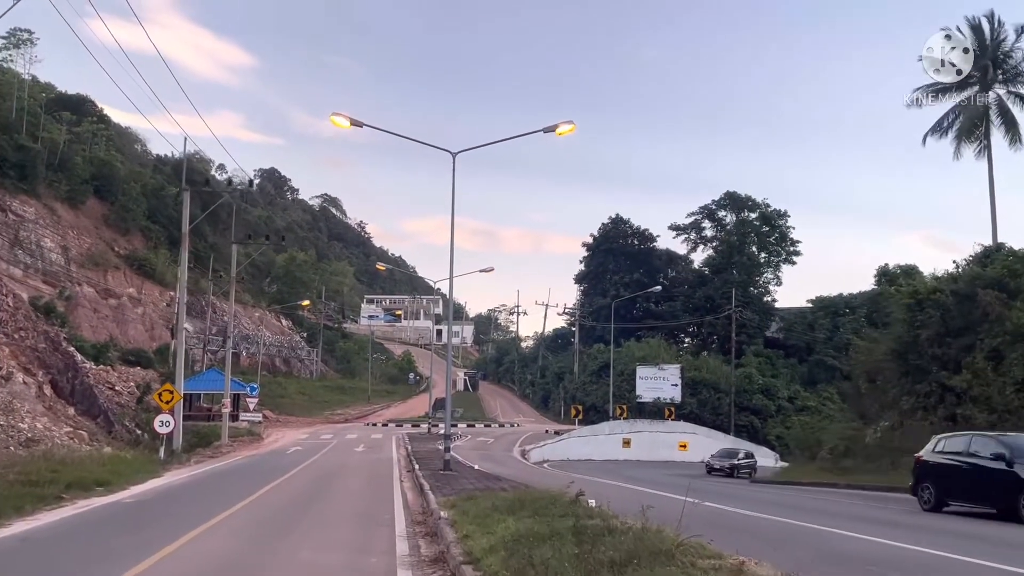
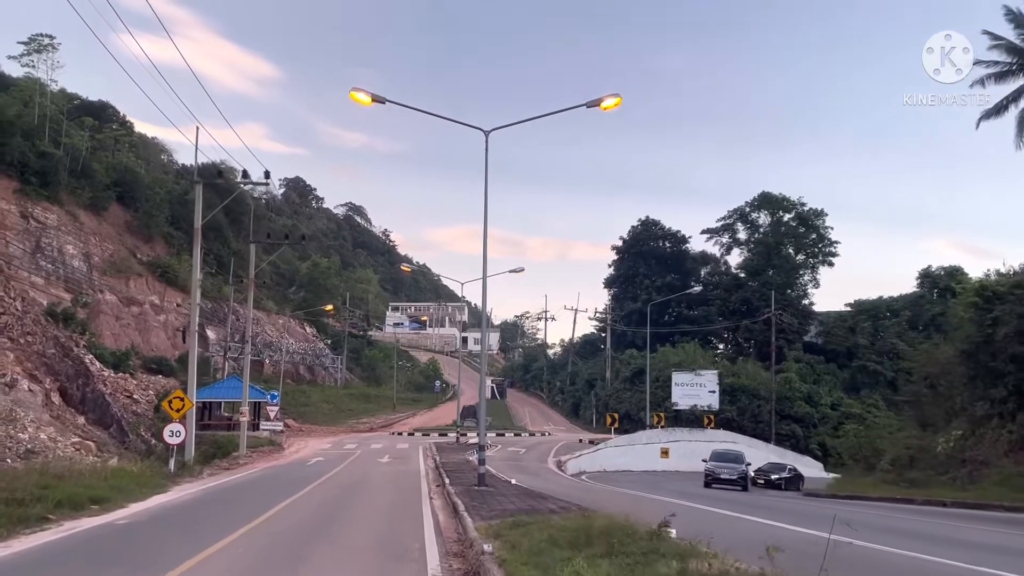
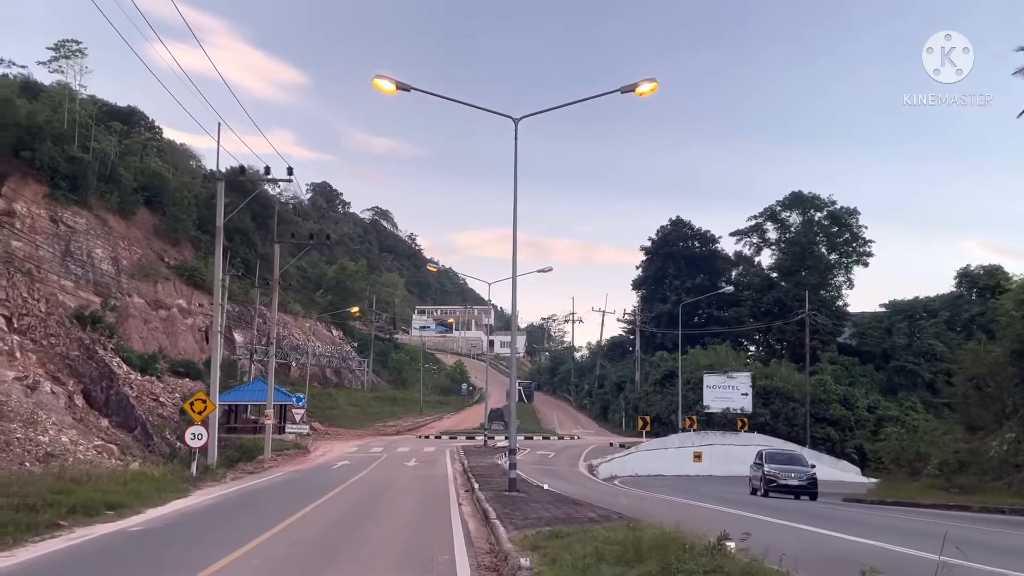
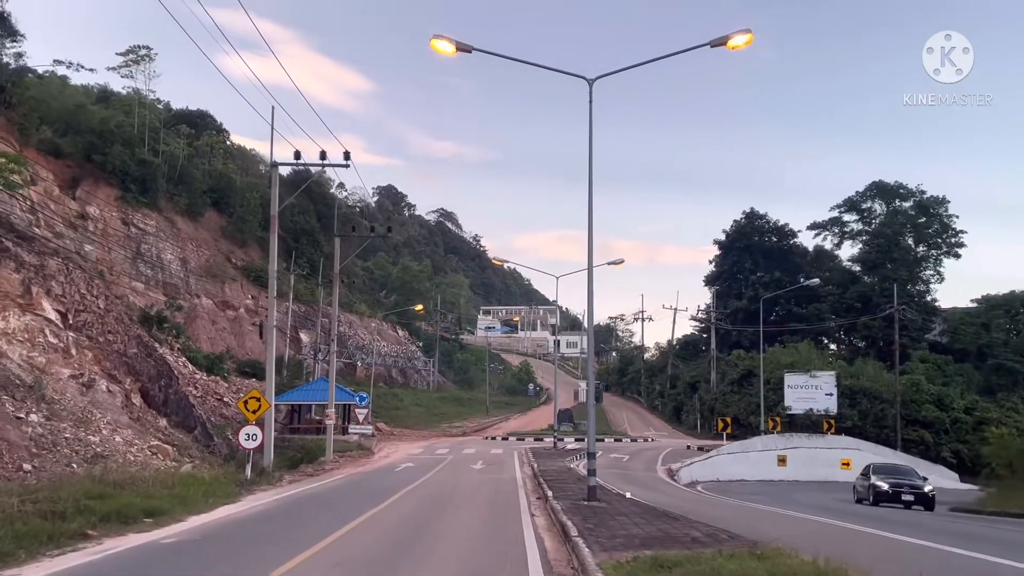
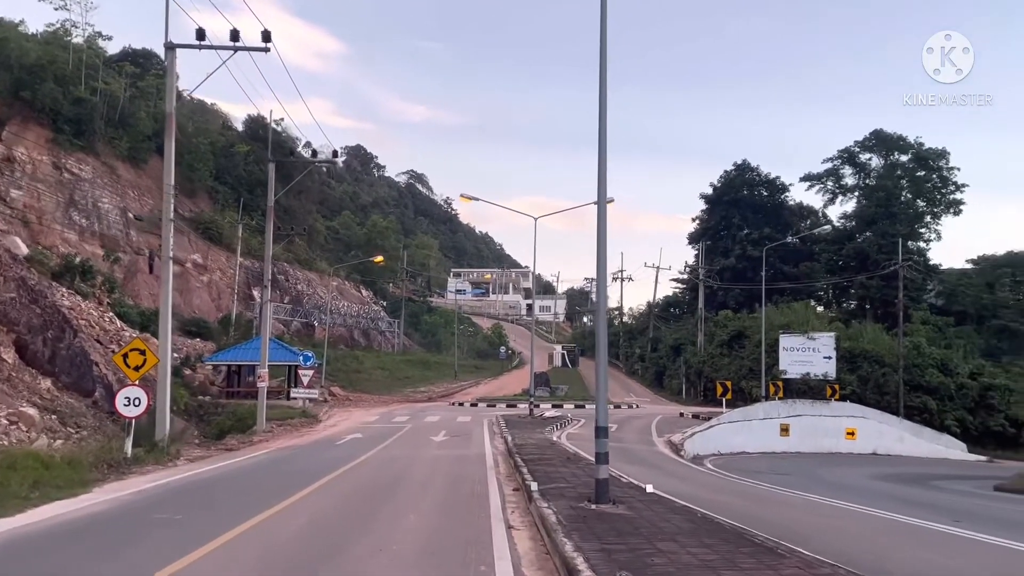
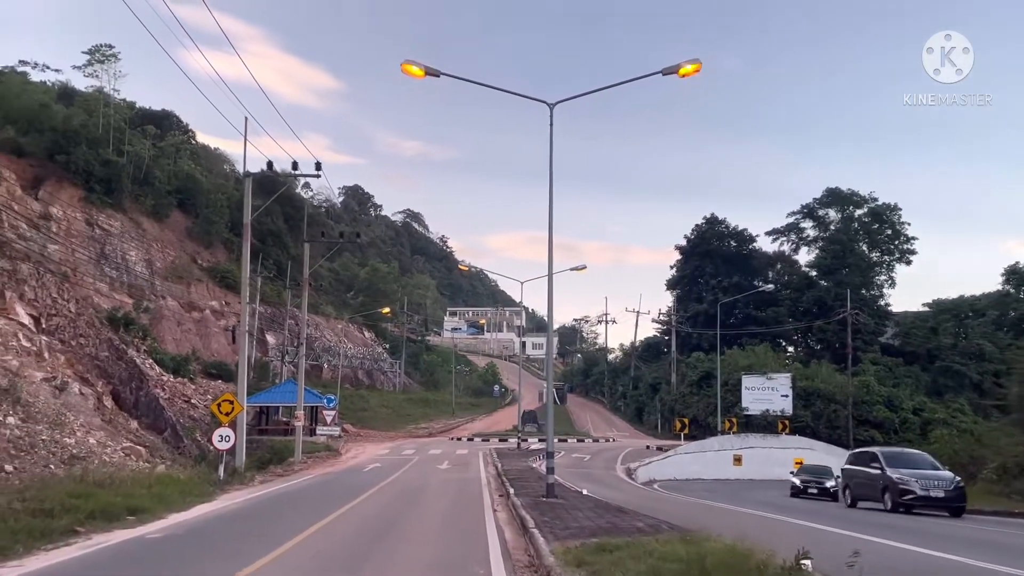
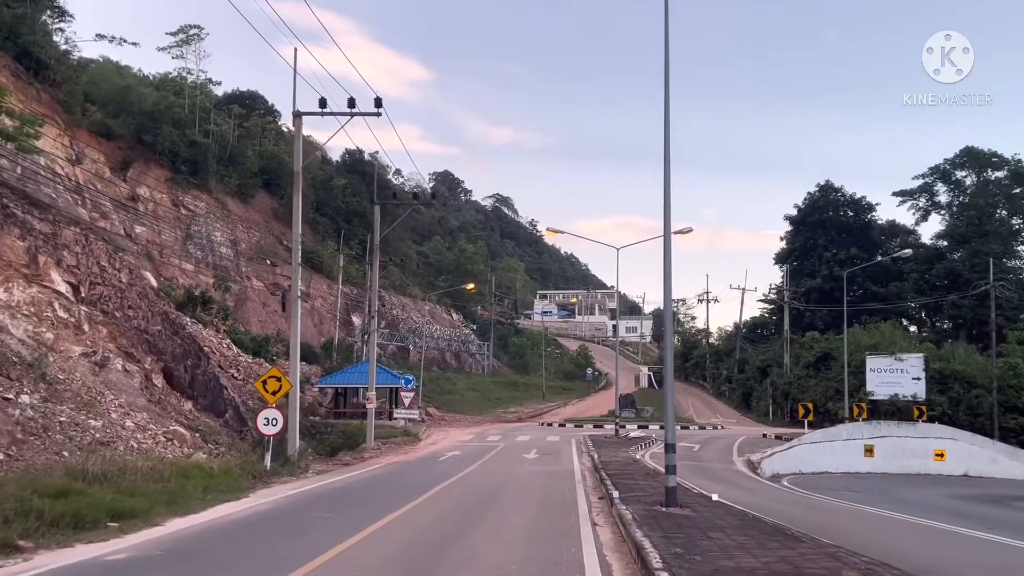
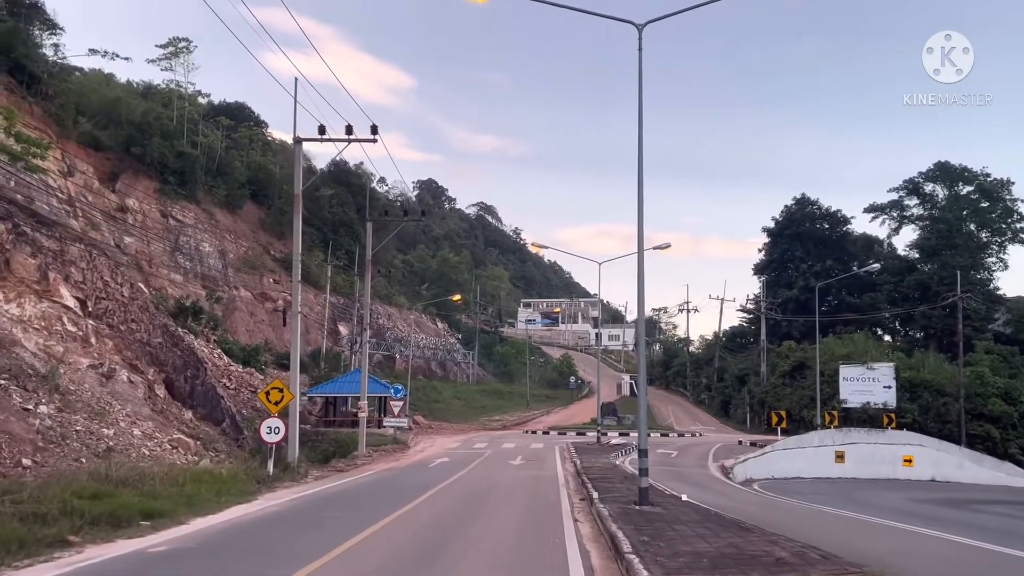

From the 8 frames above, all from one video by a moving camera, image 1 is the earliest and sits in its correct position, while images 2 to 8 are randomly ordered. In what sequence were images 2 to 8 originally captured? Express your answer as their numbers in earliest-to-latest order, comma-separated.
2, 3, 6, 4, 8, 7, 5
